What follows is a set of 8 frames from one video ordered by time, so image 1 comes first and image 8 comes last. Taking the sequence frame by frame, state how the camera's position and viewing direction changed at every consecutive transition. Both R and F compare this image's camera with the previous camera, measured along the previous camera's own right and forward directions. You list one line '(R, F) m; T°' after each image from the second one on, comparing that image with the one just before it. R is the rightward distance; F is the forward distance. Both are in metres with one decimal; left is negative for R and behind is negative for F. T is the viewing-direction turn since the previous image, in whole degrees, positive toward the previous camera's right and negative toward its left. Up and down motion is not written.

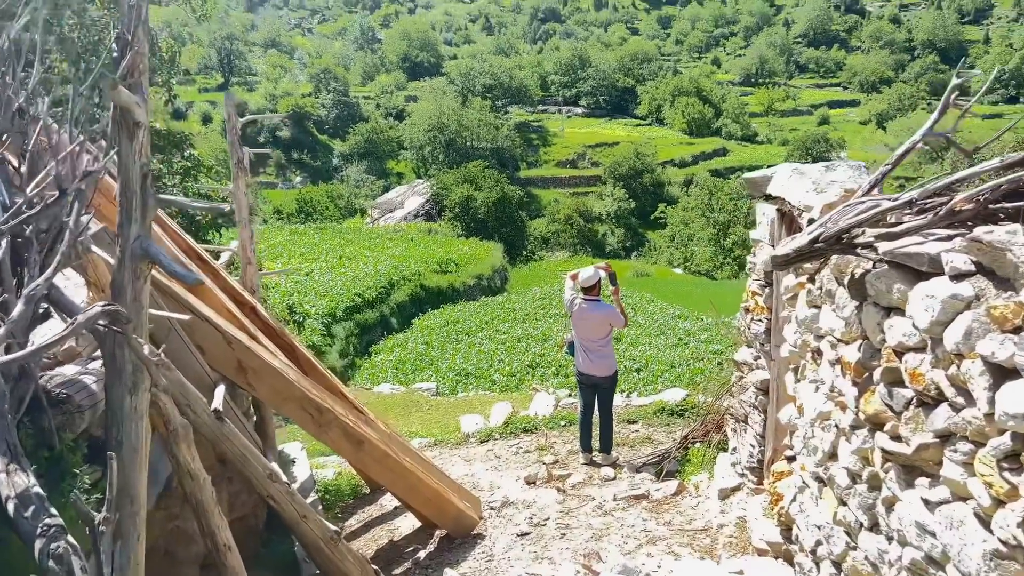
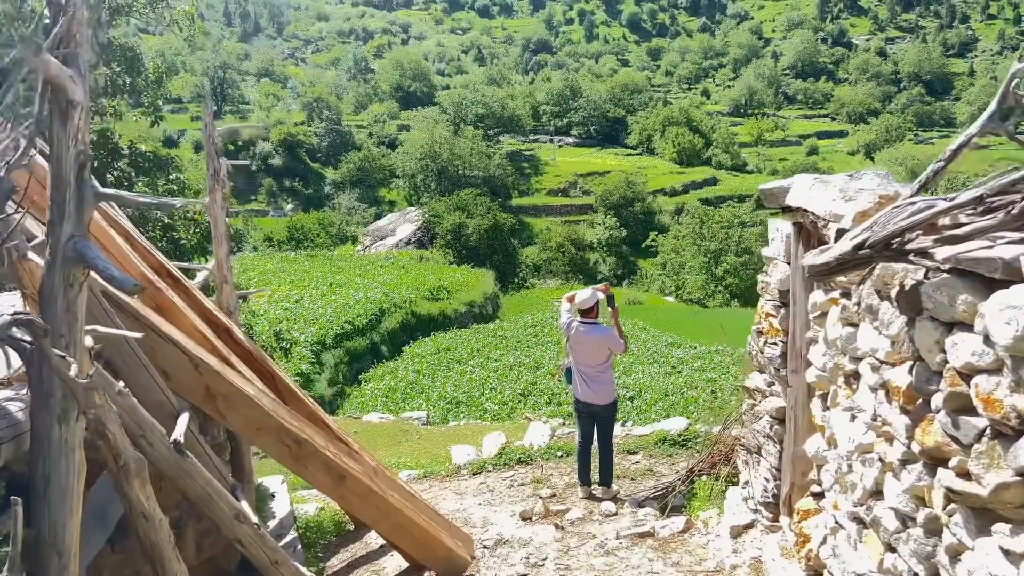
(0.0, +0.3) m; +1°
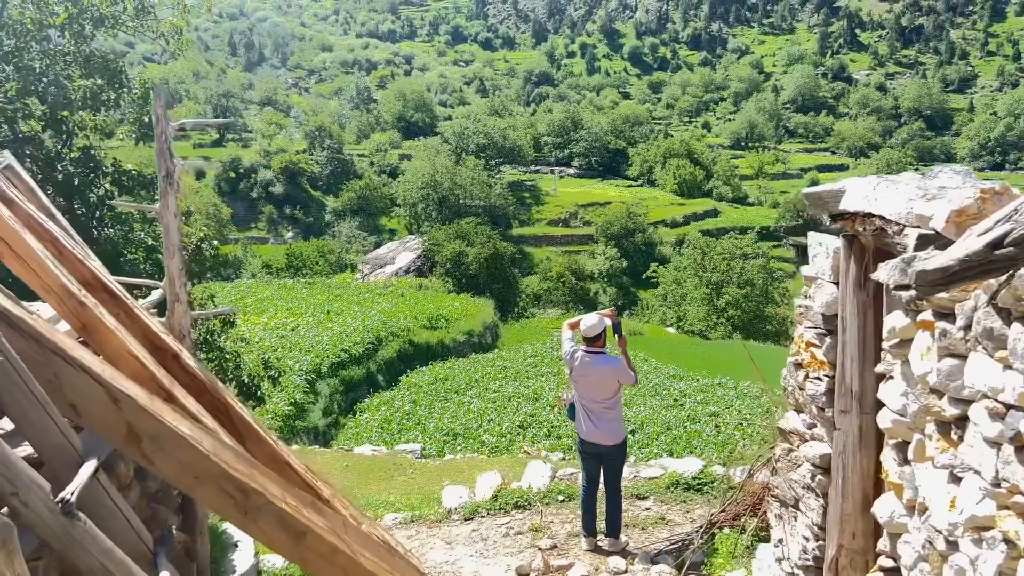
(0.0, +0.6) m; 0°
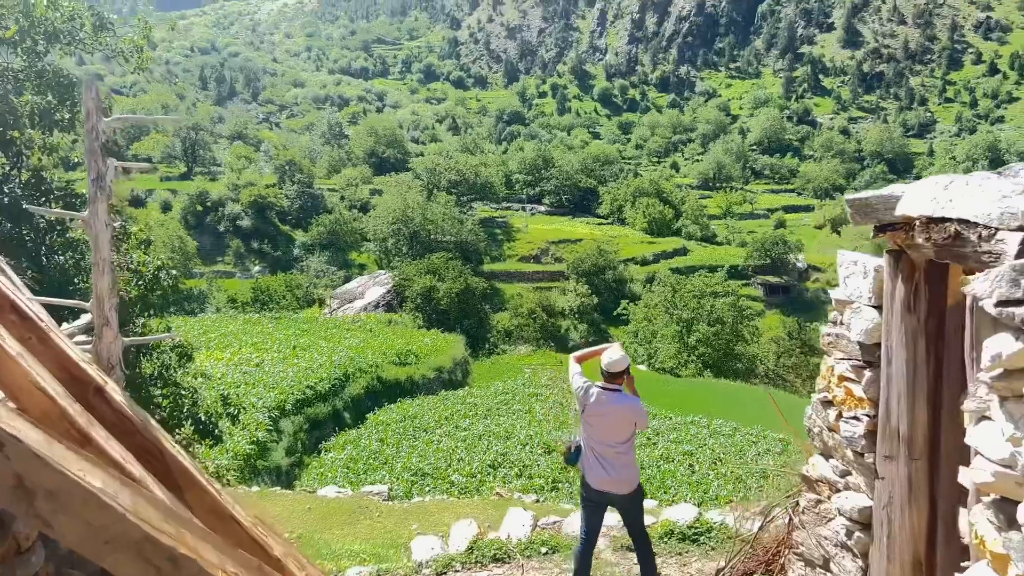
(-0.1, +0.5) m; +3°
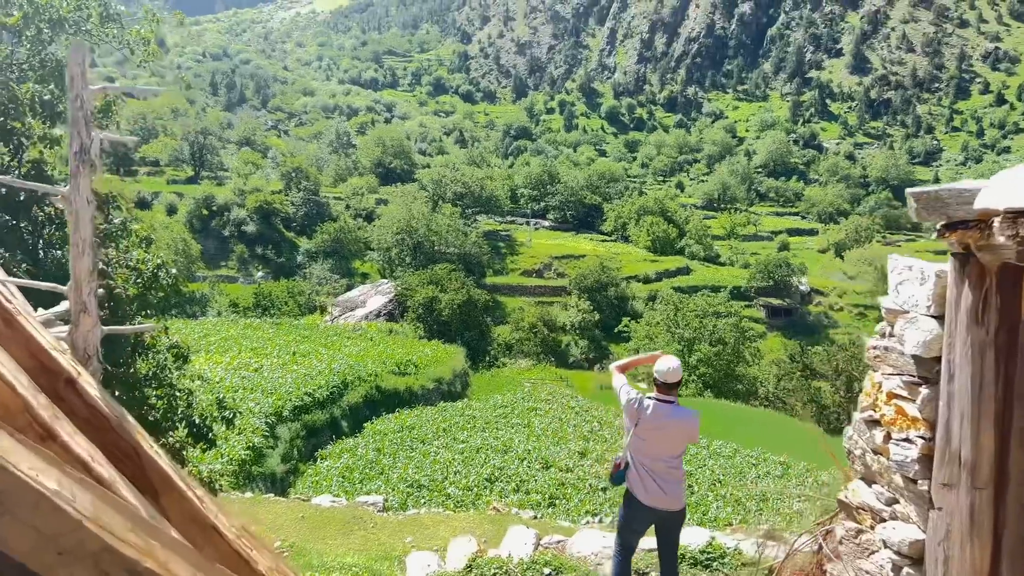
(-0.1, +0.3) m; 0°
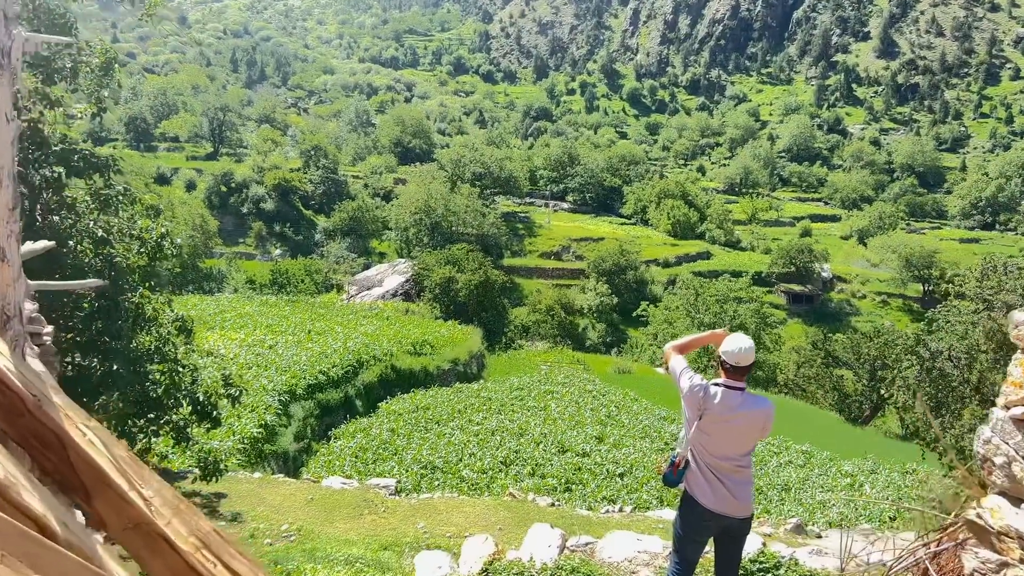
(-0.1, +0.7) m; -2°
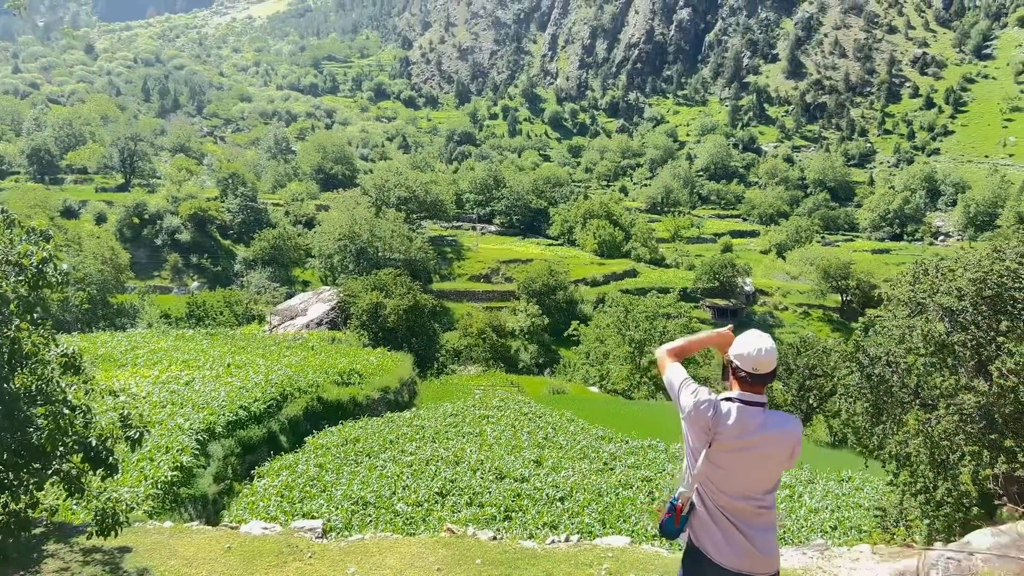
(-0.1, +0.8) m; +7°
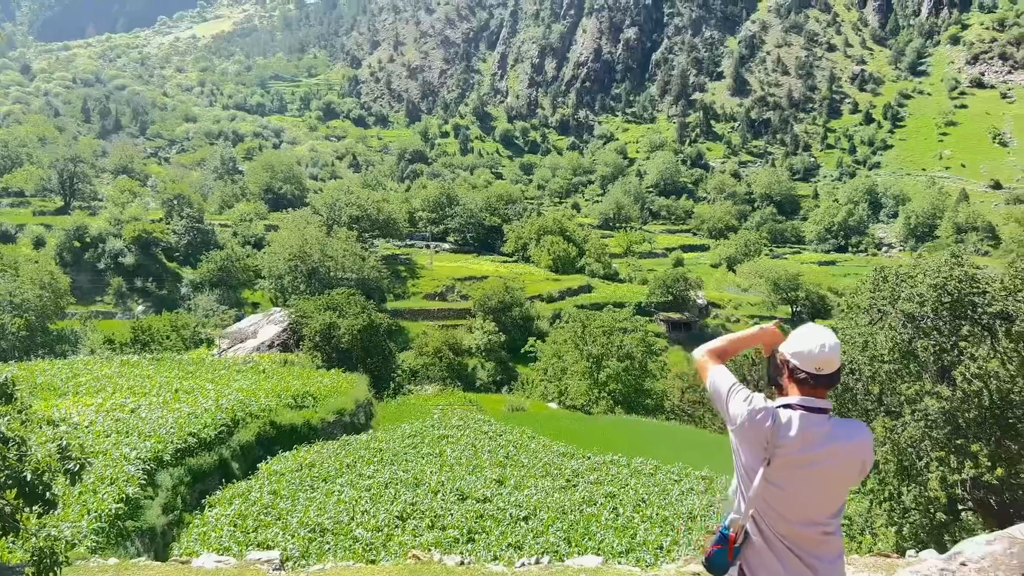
(-0.2, +0.3) m; +4°
